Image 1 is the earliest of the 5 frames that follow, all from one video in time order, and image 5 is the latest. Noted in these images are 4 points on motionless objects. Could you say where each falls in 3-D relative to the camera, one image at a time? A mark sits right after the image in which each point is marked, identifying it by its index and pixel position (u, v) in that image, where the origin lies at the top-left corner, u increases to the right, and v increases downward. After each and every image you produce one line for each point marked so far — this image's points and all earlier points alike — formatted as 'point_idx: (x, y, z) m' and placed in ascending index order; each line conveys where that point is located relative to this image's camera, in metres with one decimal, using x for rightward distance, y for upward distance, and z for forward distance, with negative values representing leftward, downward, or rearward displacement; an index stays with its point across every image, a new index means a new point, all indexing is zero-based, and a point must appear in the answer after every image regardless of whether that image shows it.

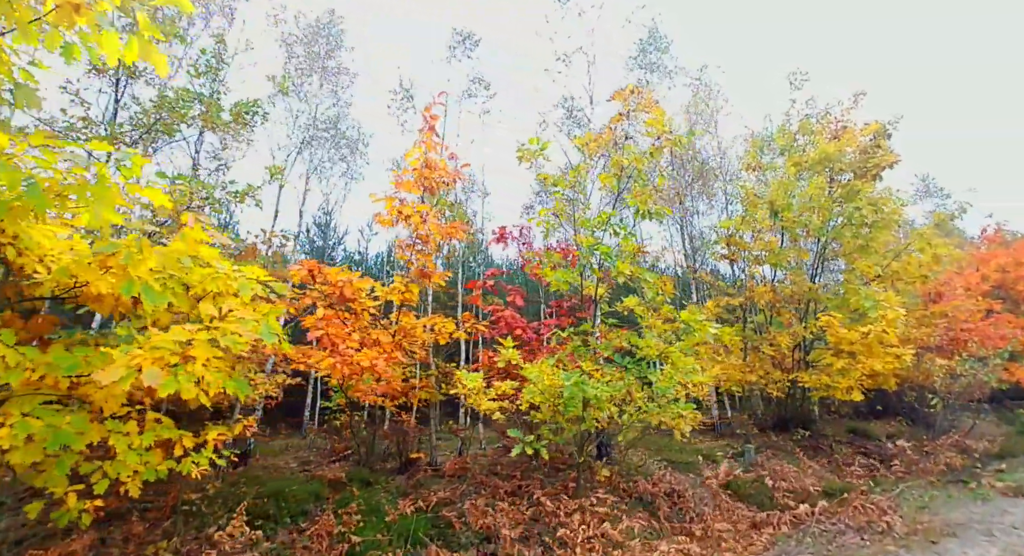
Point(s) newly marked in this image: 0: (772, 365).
0: (+5.1, -1.8, +10.5) m
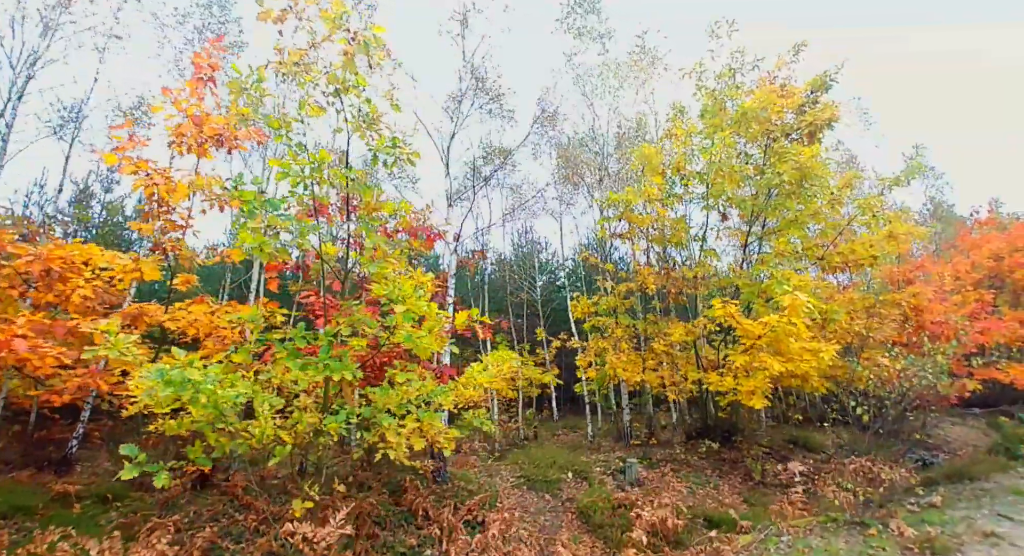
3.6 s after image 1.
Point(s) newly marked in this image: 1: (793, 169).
0: (+2.6, -1.5, +8.8) m
1: (+4.7, +1.8, +8.5) m
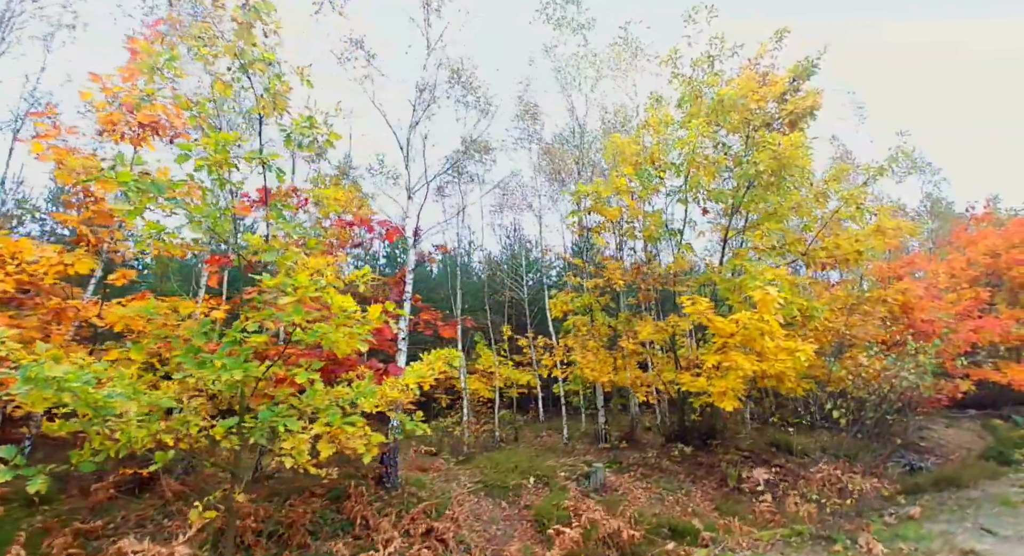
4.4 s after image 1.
0: (+2.1, -1.5, +8.4) m
1: (+4.1, +1.9, +8.1) m
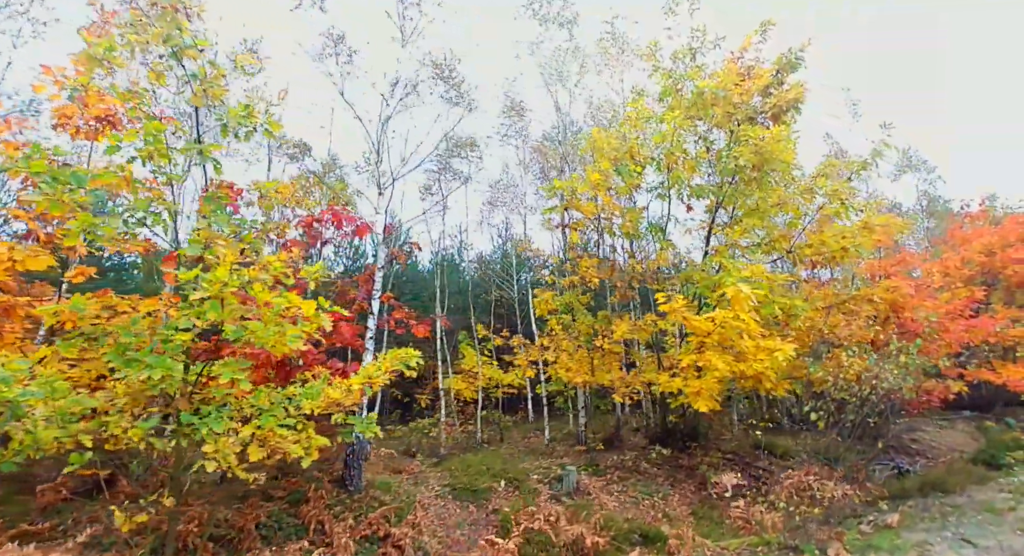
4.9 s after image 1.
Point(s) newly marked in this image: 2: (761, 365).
0: (+1.7, -1.4, +8.2) m
1: (+3.7, +1.9, +7.9) m
2: (+3.2, -1.1, +6.8) m
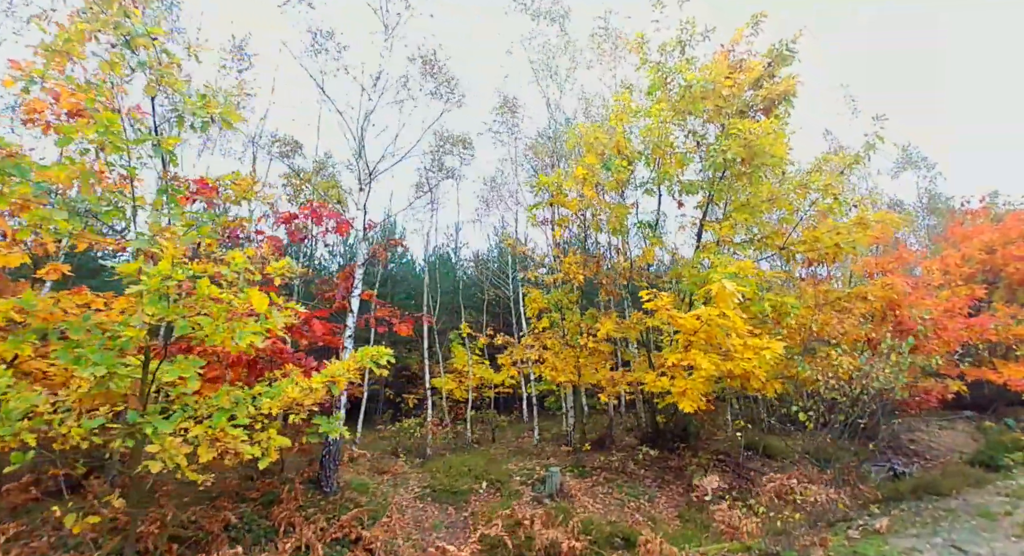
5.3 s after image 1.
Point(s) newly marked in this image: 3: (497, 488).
0: (+1.4, -1.4, +8.0) m
1: (+3.4, +2.0, +7.7) m
2: (+3.0, -1.1, +6.6) m
3: (-0.2, -2.9, +7.0) m
